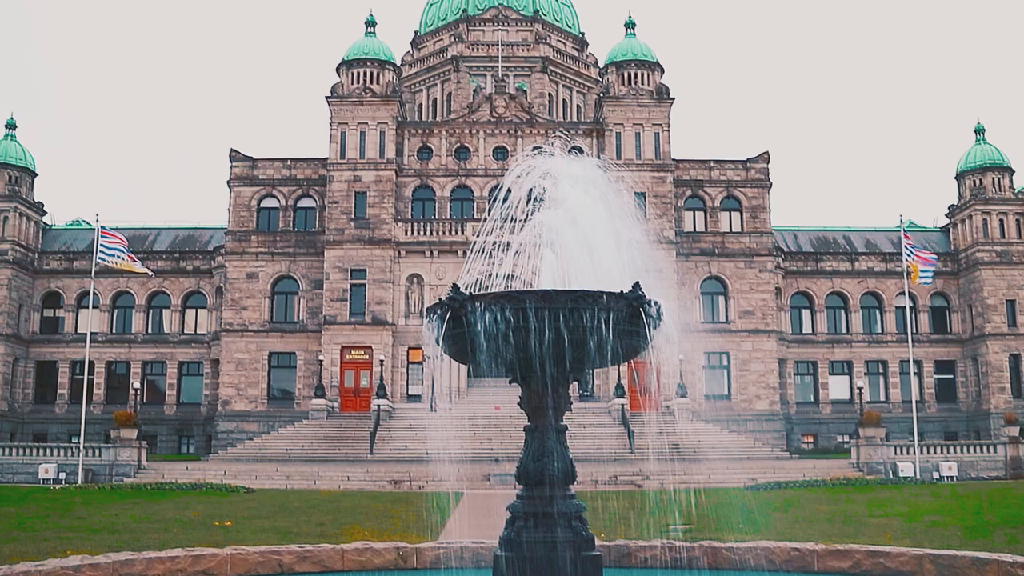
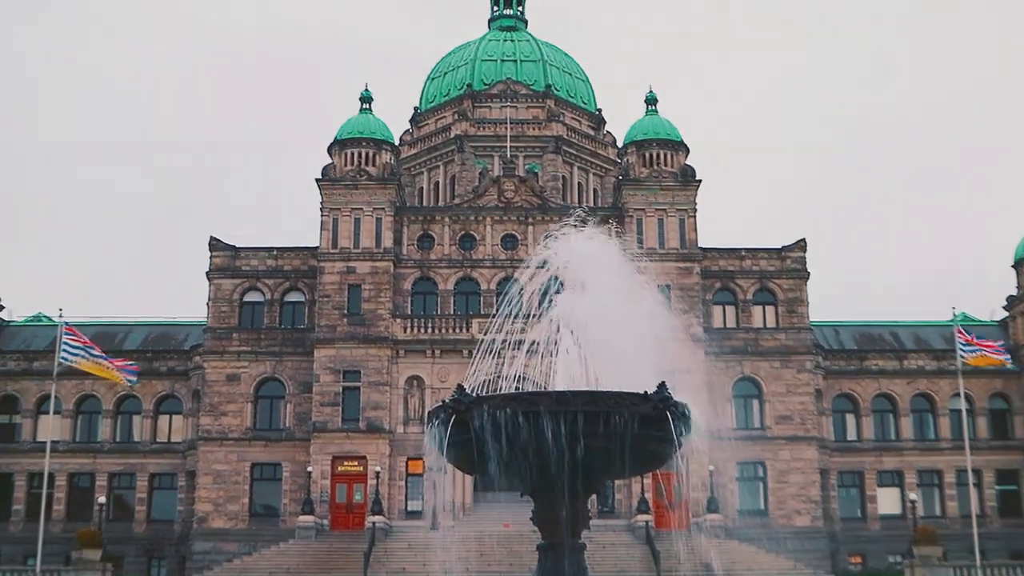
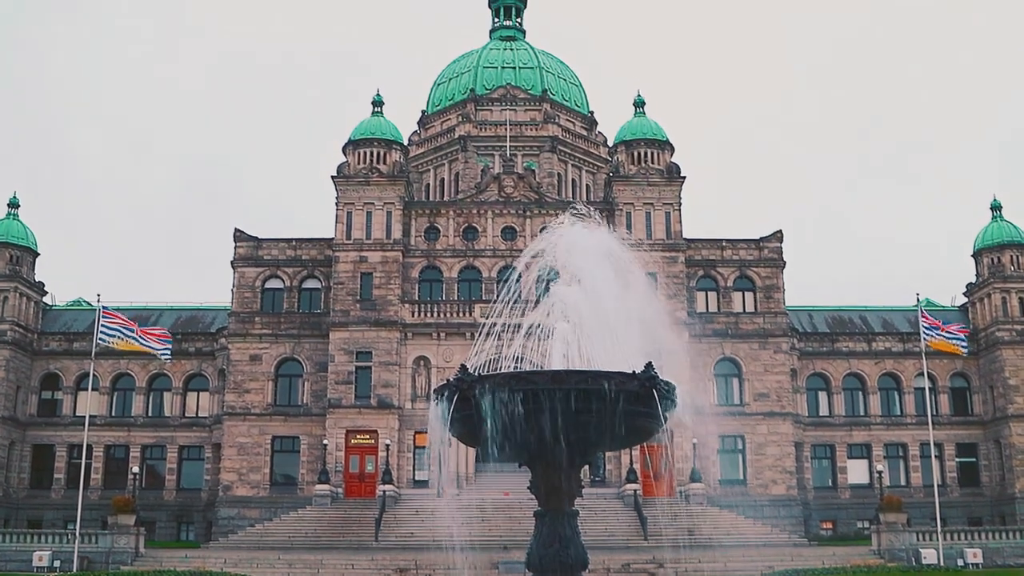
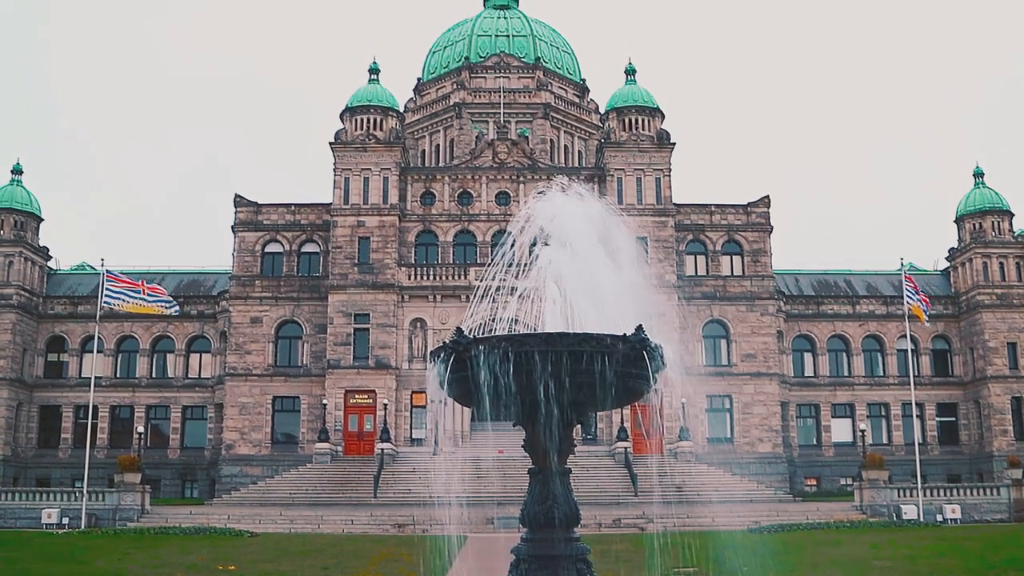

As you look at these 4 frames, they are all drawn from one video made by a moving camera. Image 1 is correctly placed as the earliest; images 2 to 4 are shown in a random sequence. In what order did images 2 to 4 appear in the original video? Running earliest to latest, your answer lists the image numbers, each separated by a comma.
4, 3, 2
